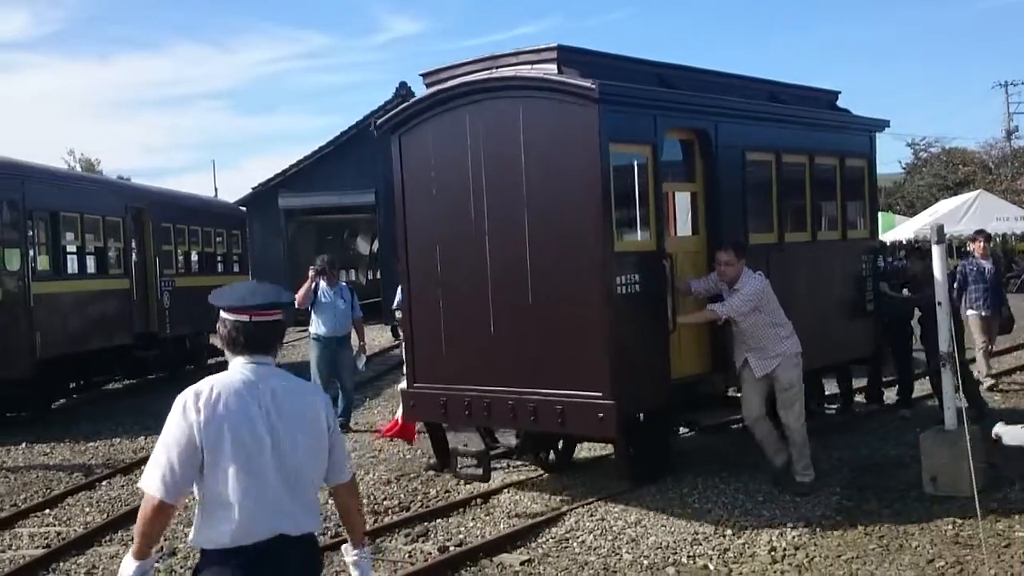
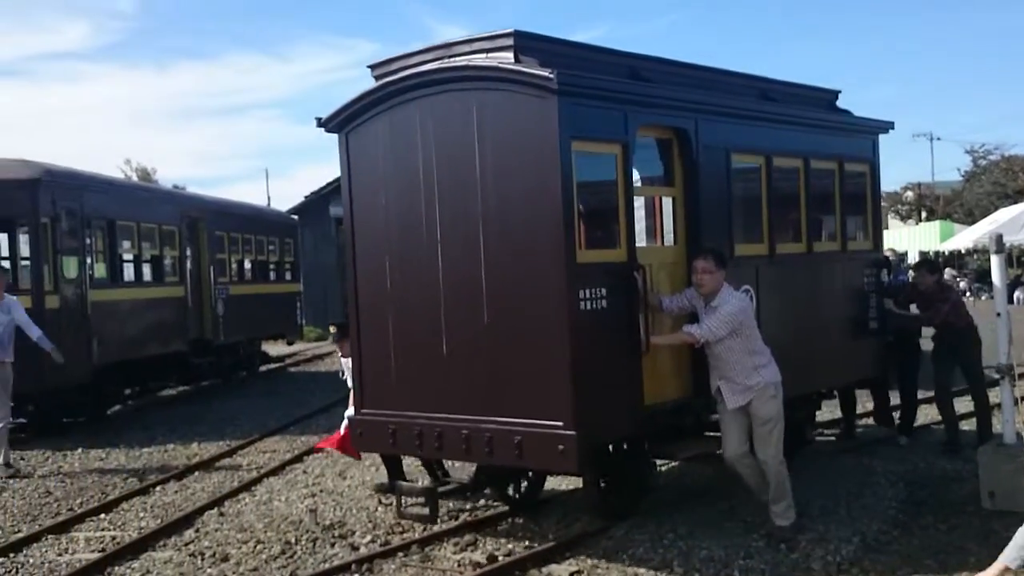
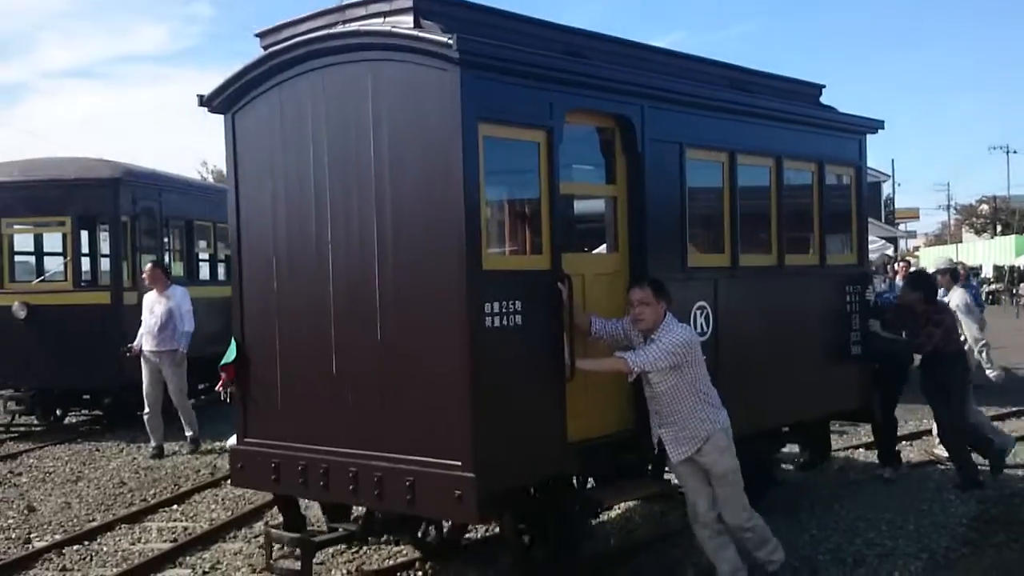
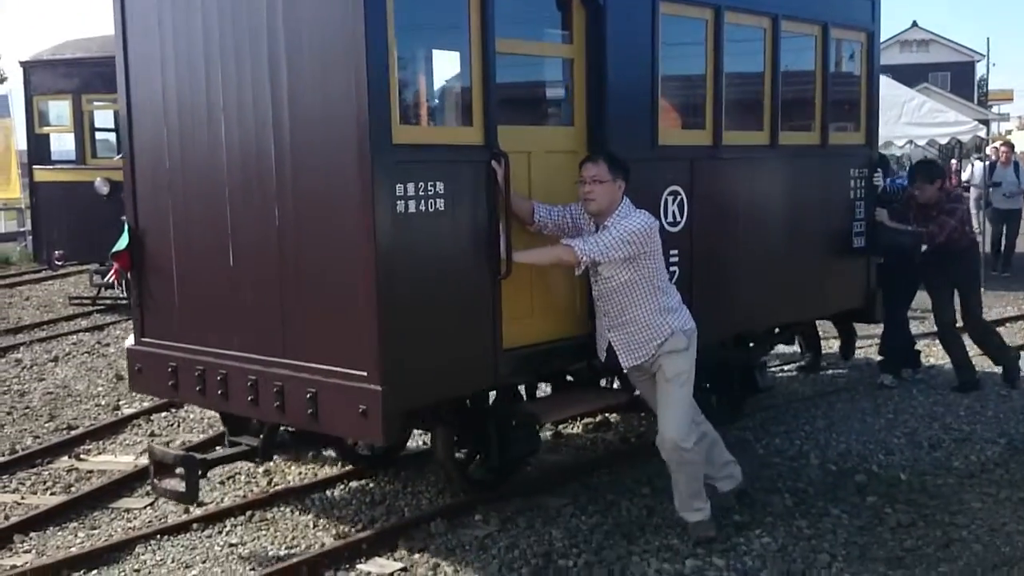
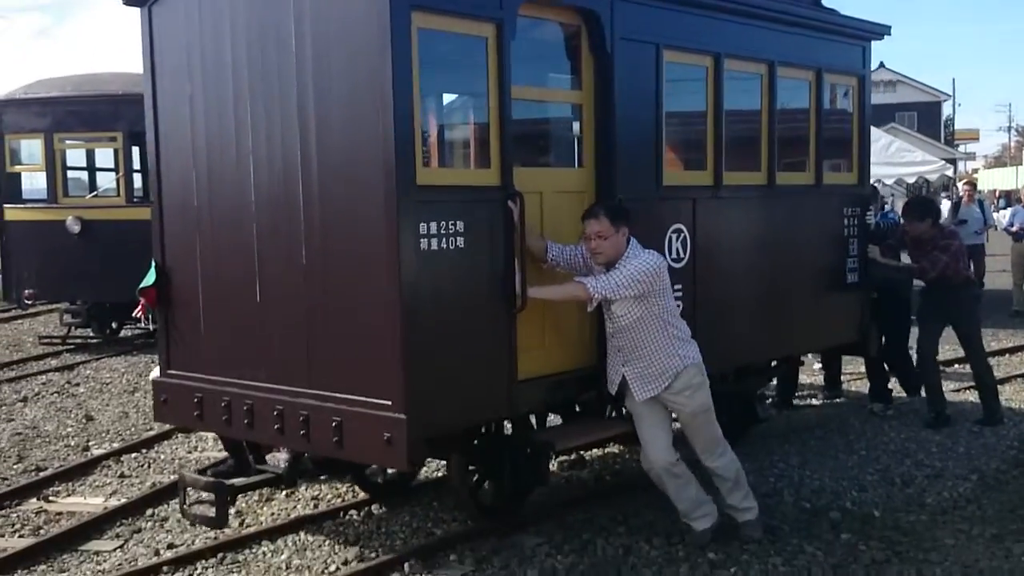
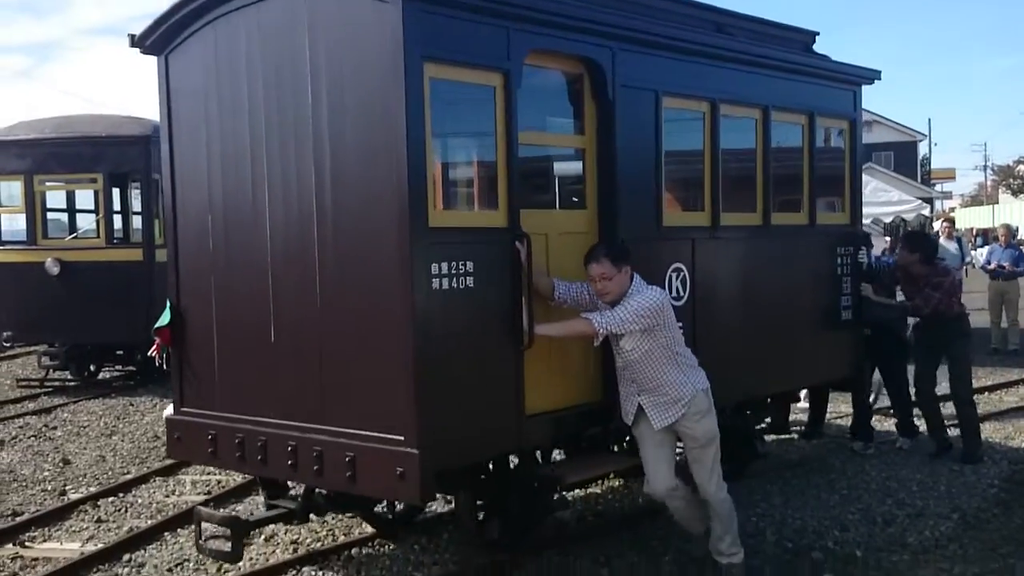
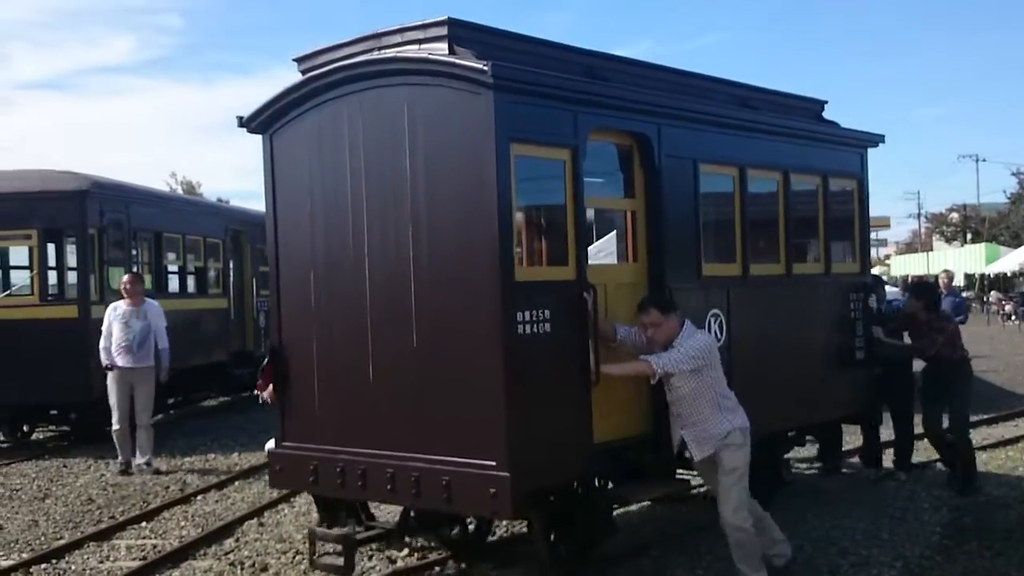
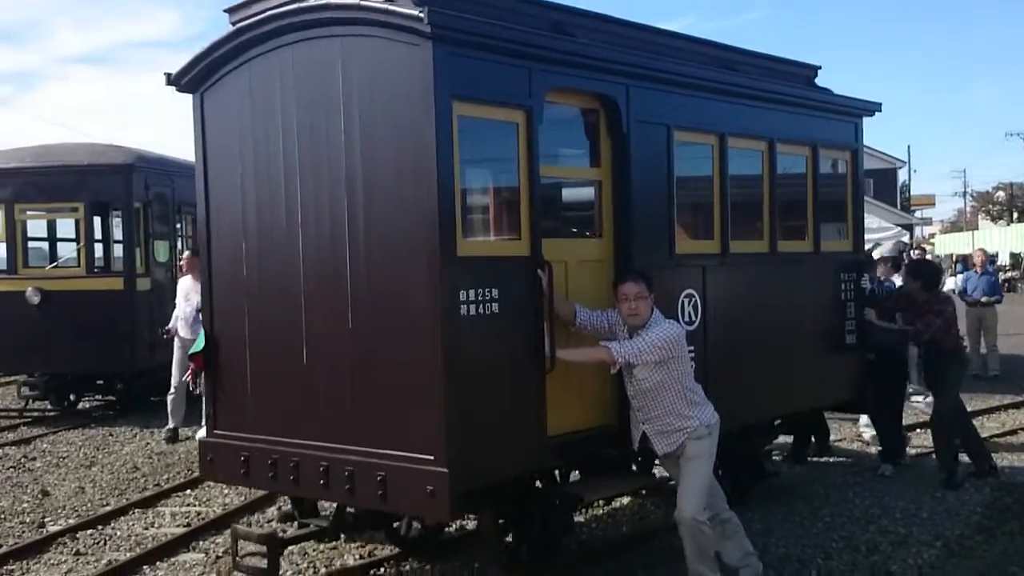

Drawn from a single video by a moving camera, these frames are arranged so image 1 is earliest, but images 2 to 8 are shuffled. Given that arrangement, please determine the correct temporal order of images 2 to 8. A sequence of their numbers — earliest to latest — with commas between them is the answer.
2, 7, 3, 8, 6, 5, 4
